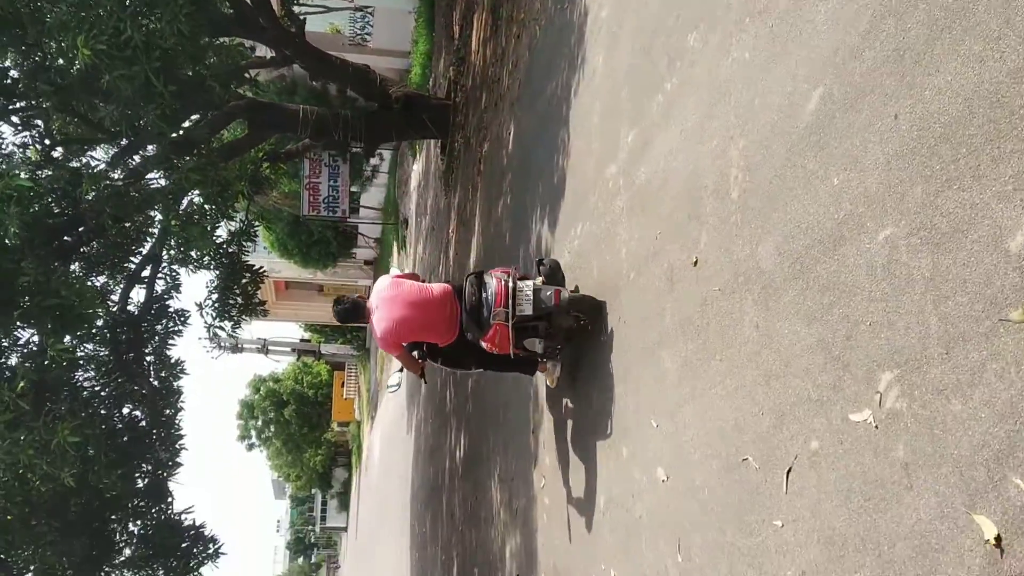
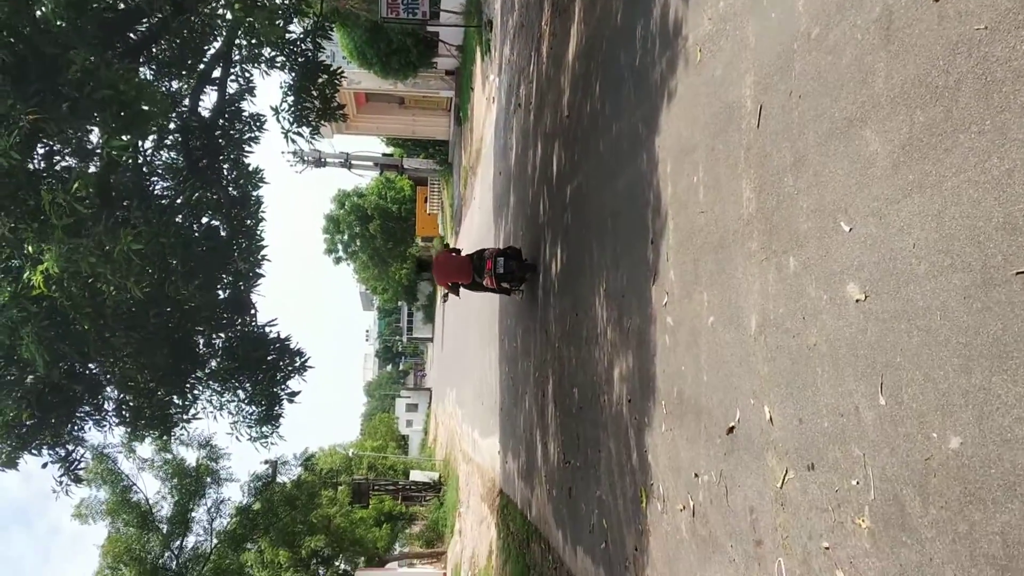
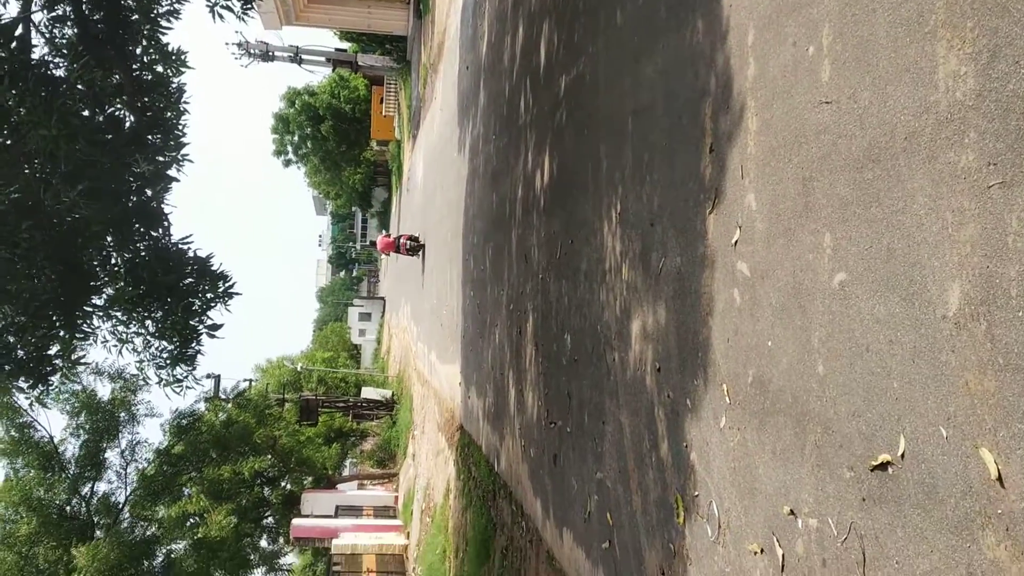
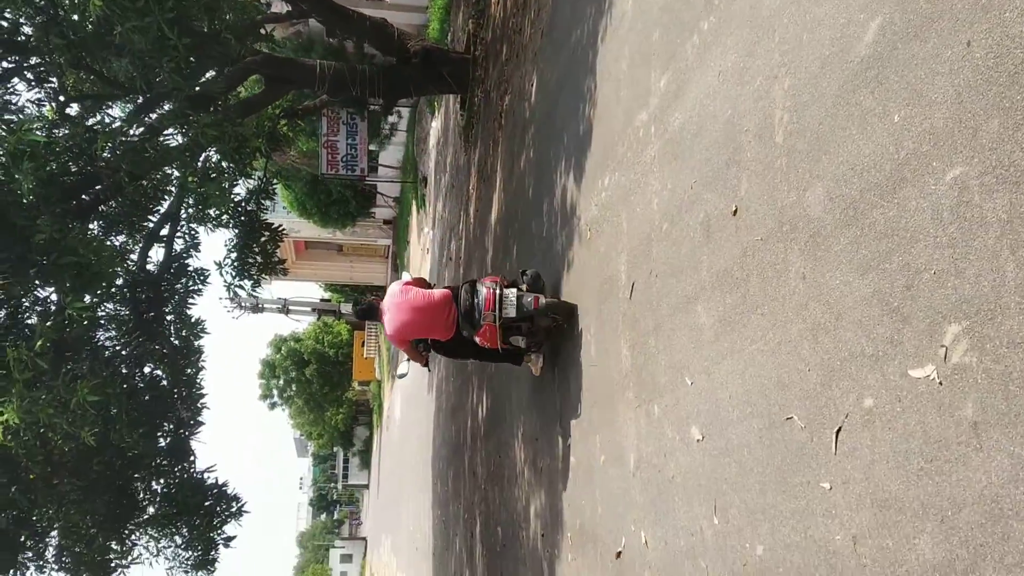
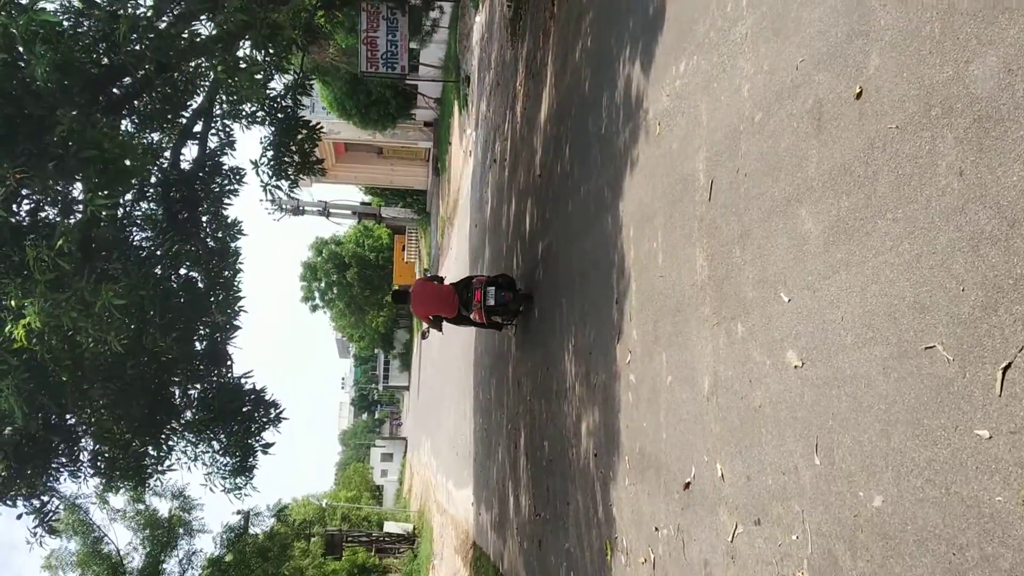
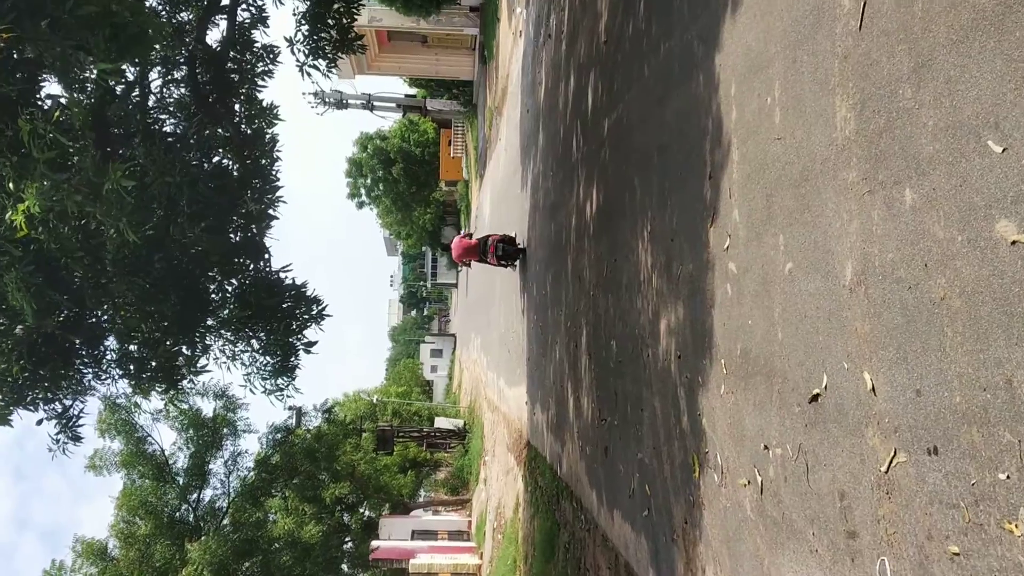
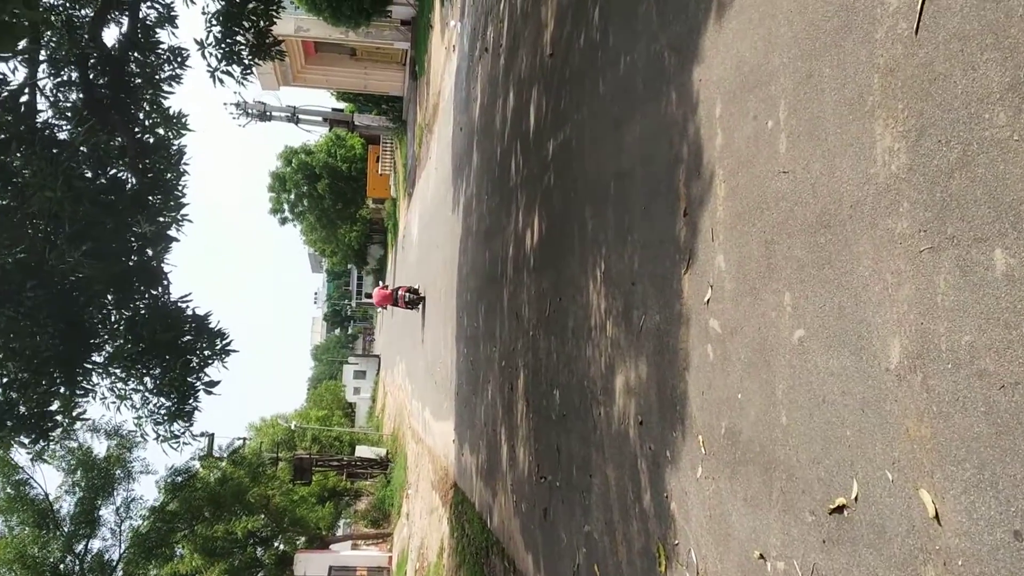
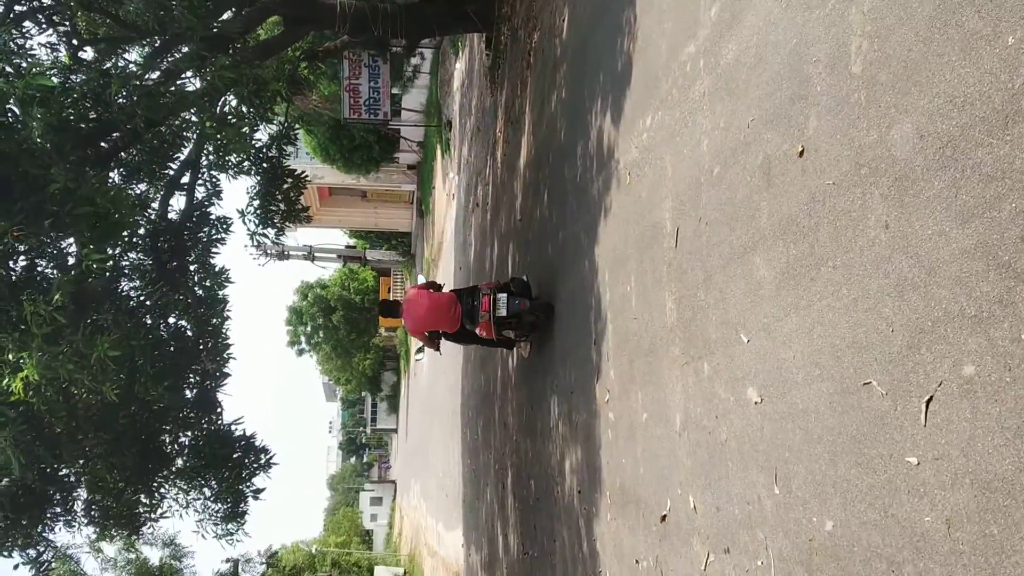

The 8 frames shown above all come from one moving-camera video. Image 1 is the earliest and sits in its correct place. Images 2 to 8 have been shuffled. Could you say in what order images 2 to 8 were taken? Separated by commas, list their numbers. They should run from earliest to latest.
4, 8, 5, 2, 6, 7, 3
